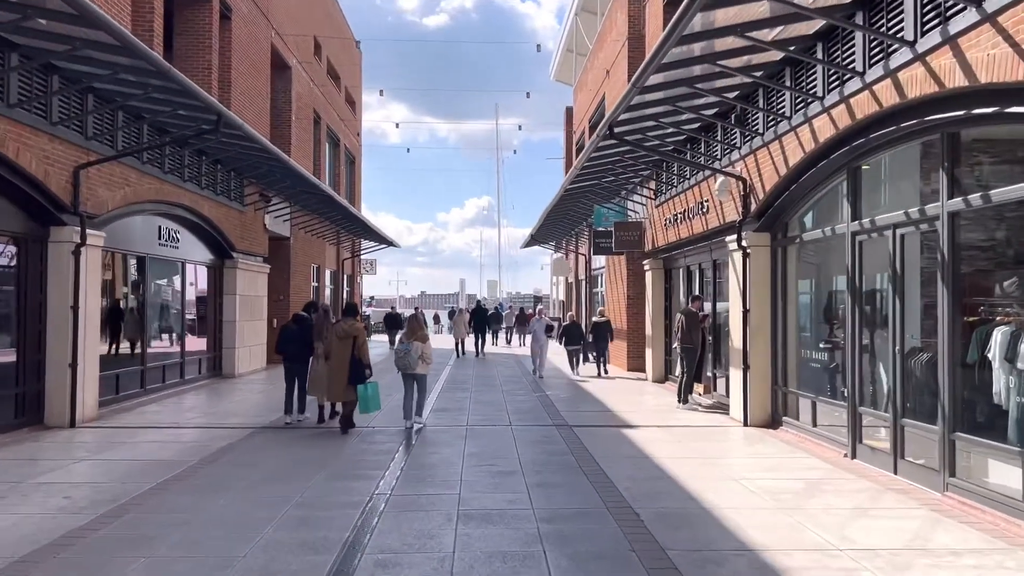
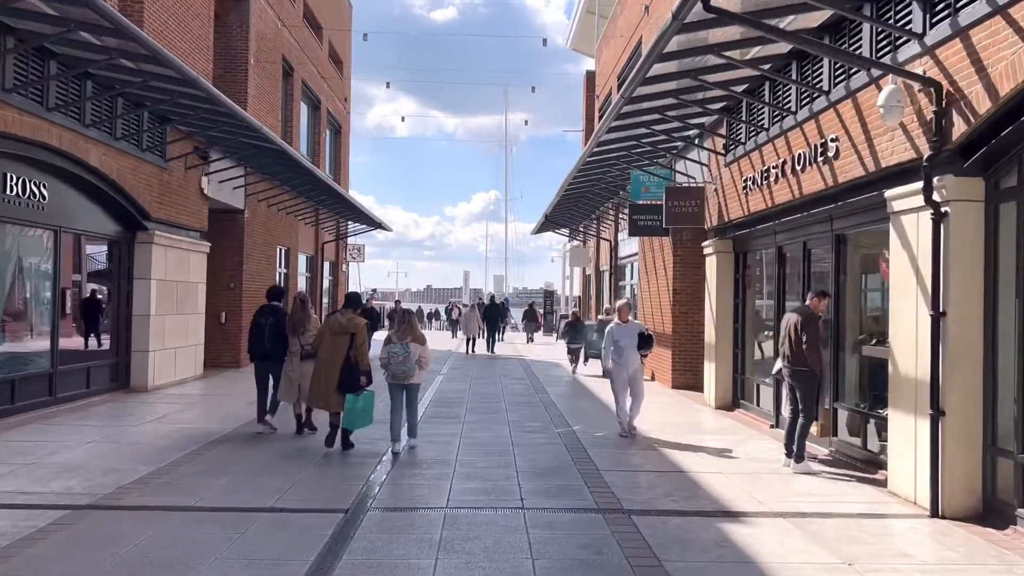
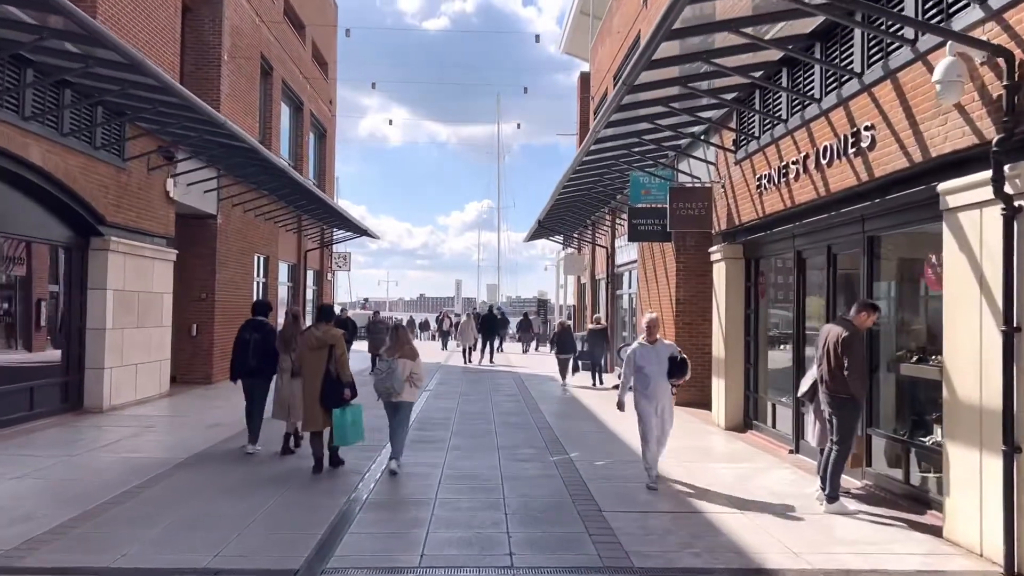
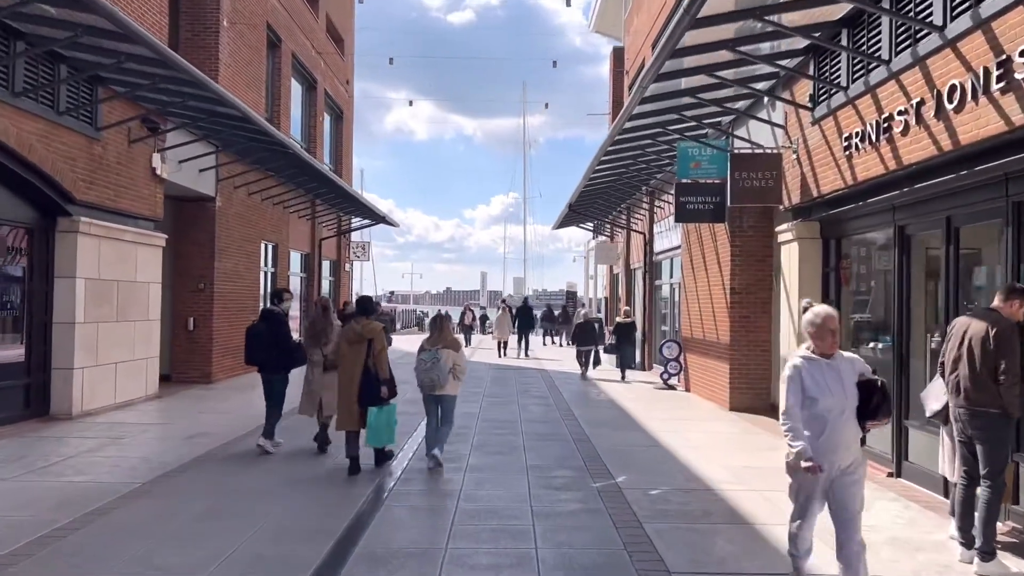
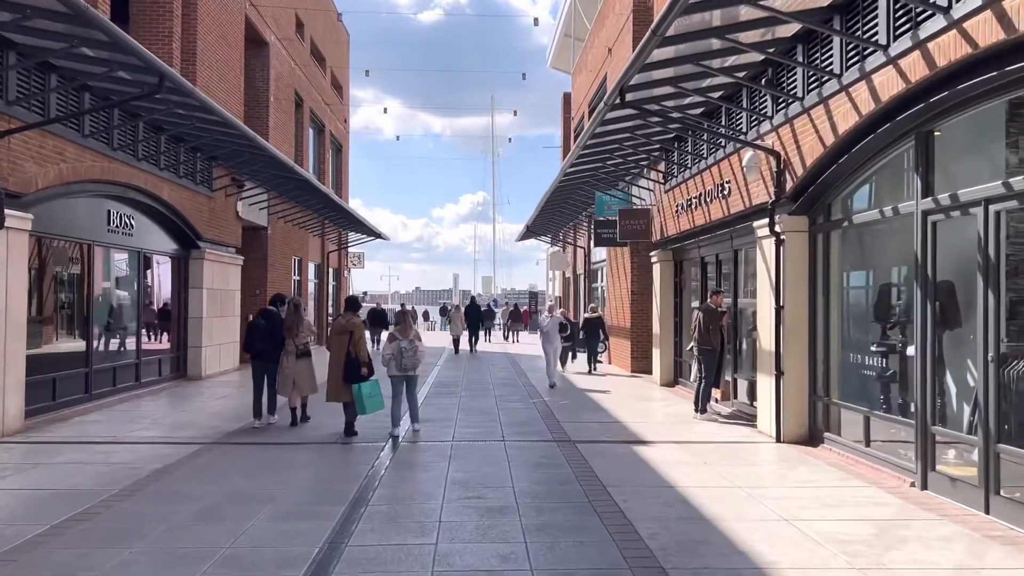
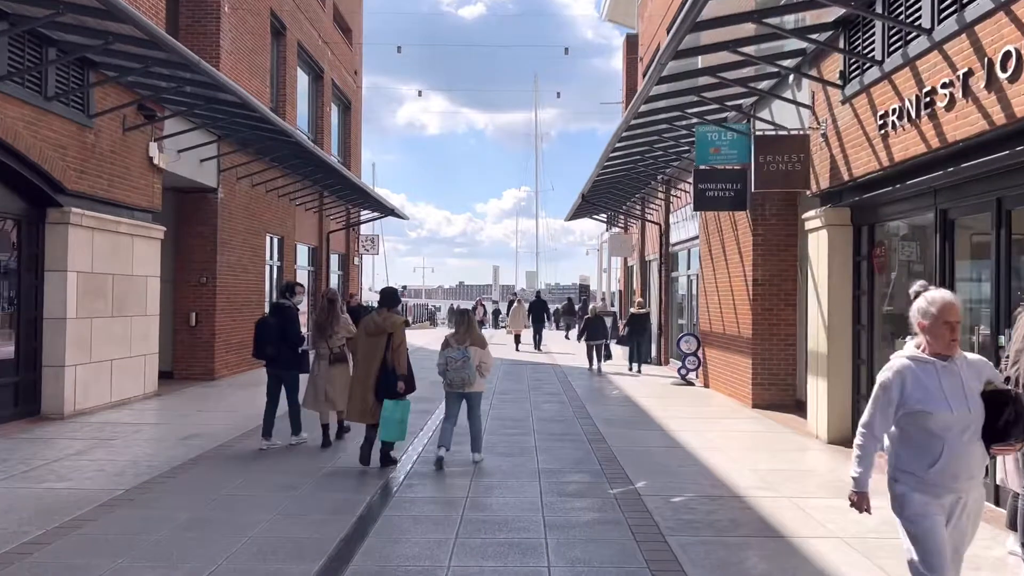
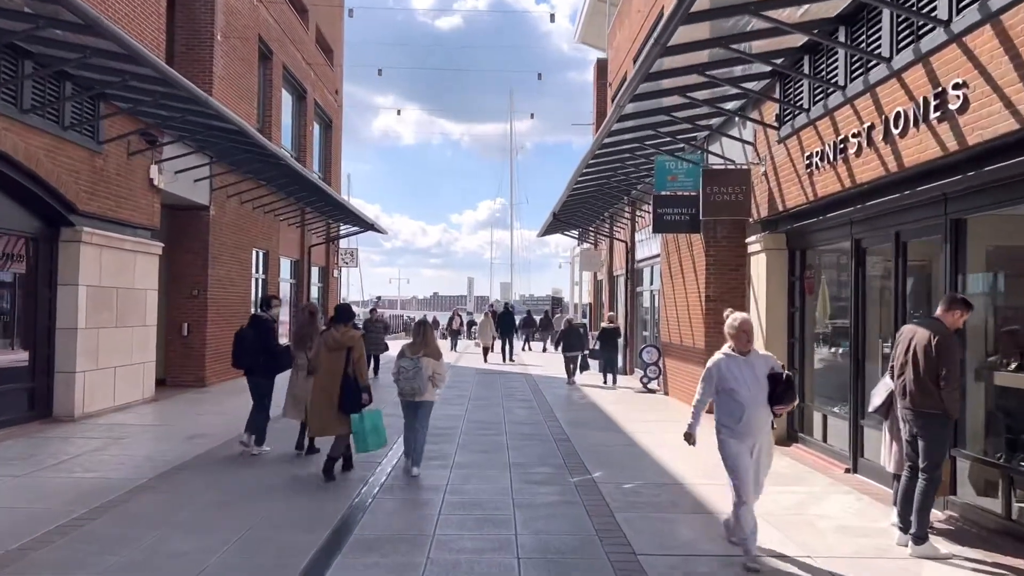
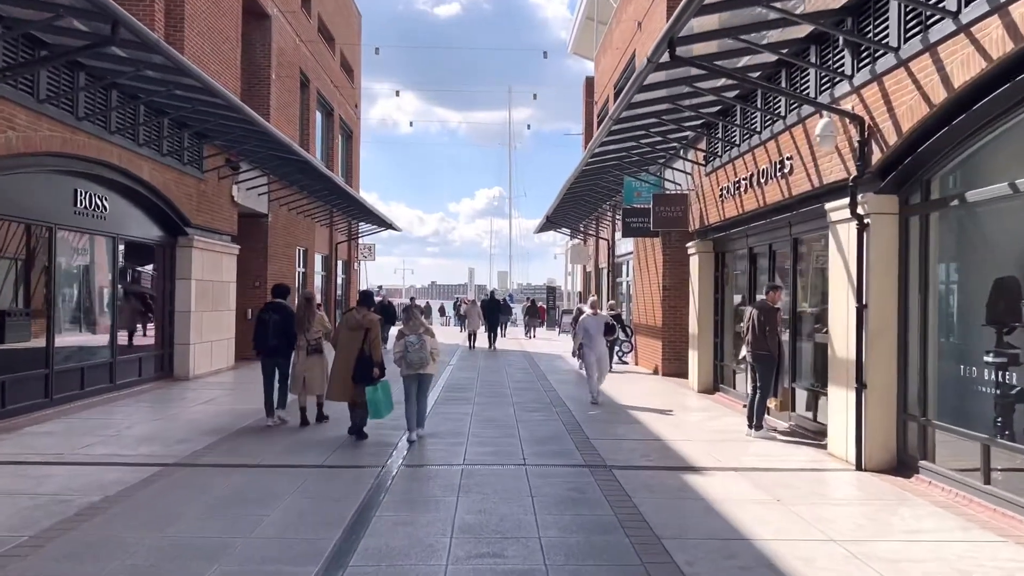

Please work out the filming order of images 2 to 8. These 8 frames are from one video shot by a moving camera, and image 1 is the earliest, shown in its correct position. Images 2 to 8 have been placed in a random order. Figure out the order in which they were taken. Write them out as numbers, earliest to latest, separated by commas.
5, 8, 2, 3, 7, 4, 6
